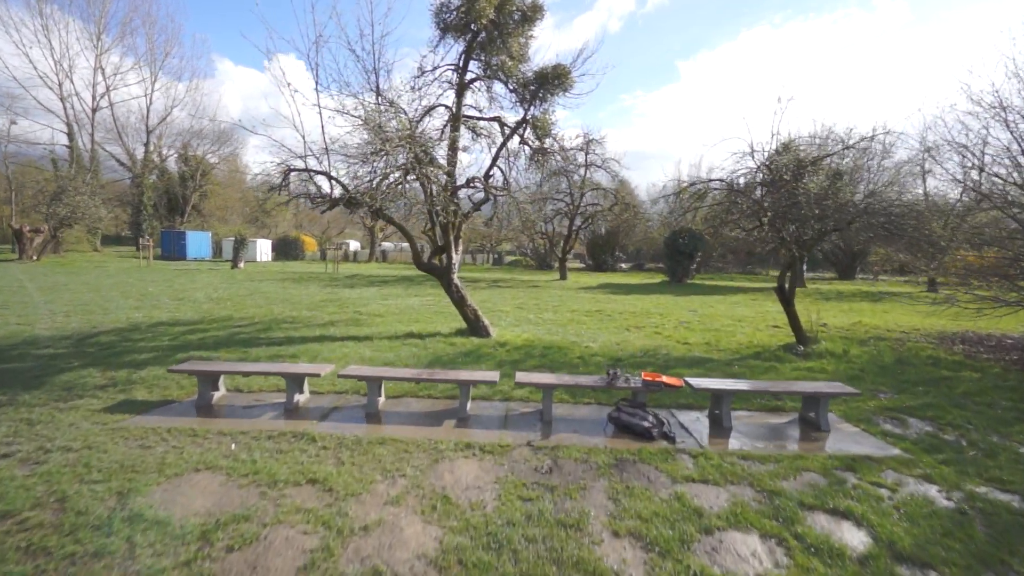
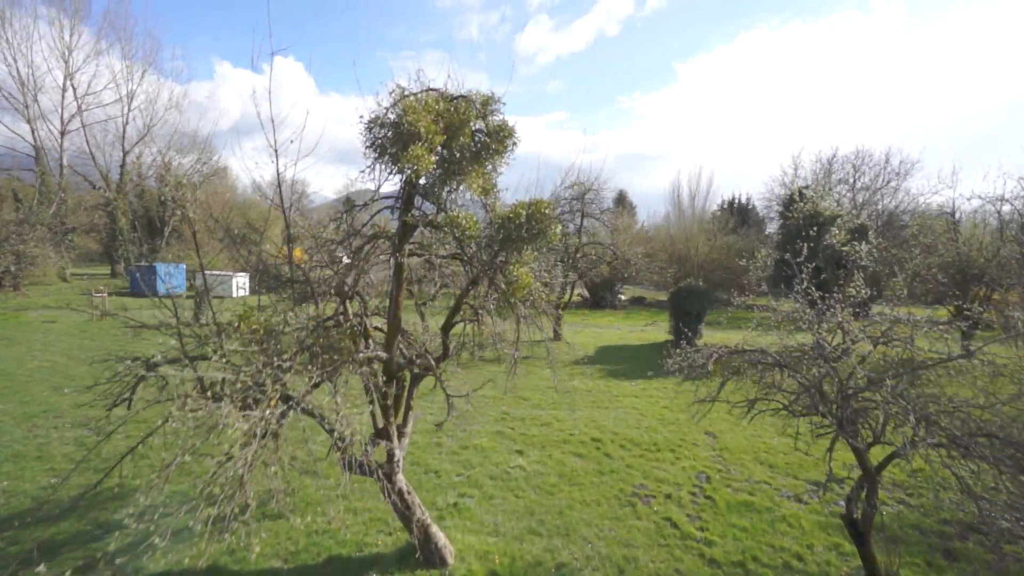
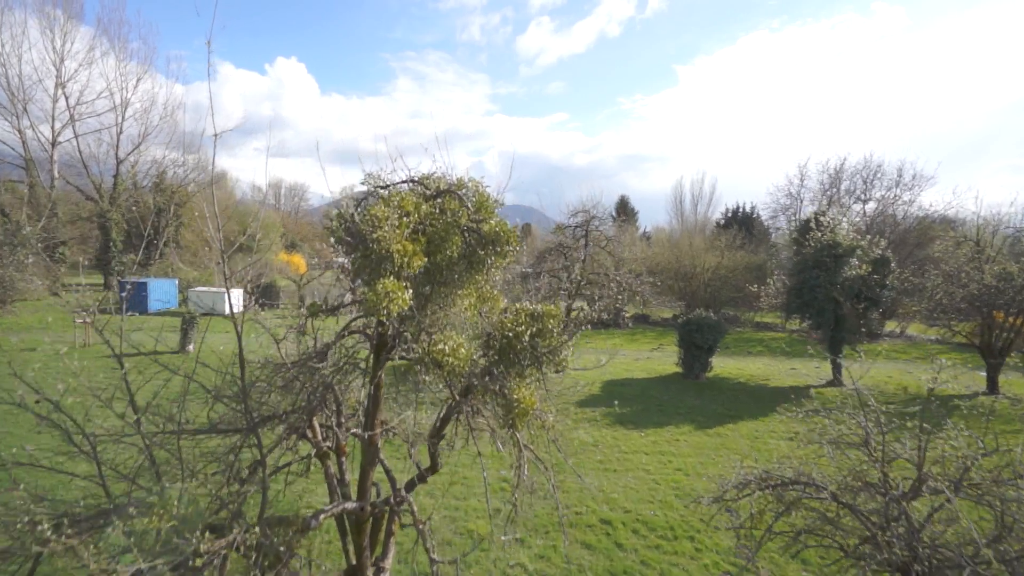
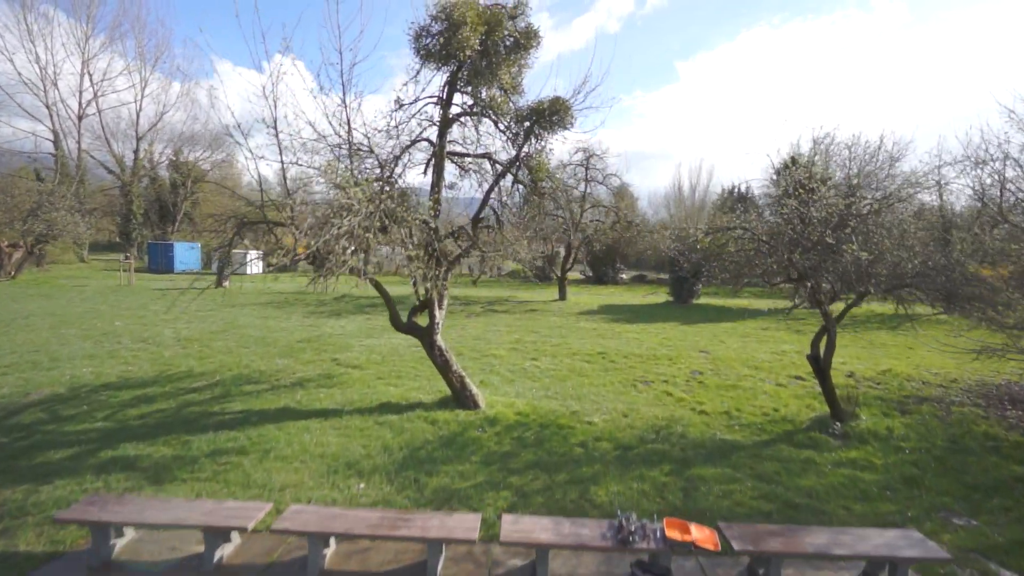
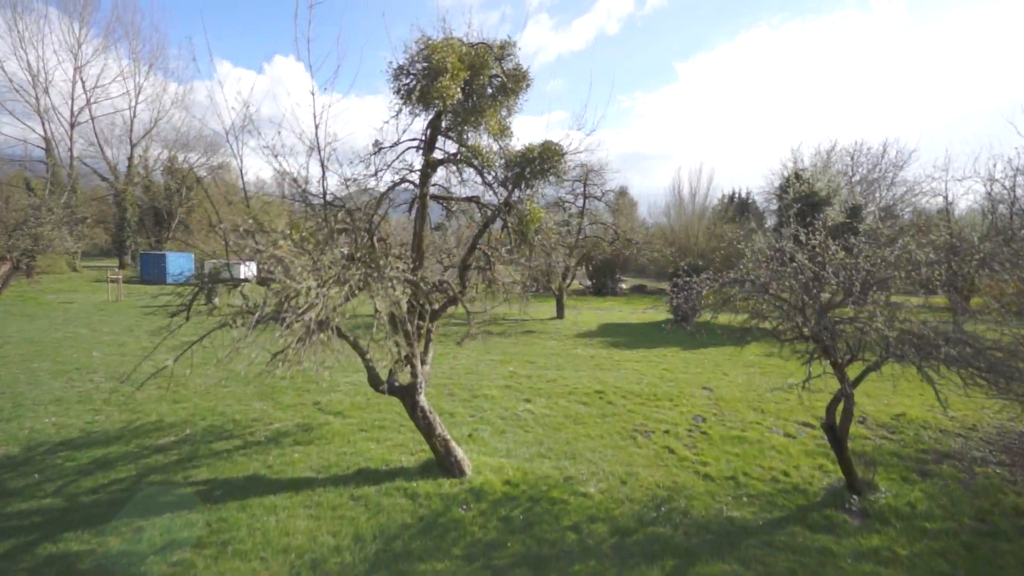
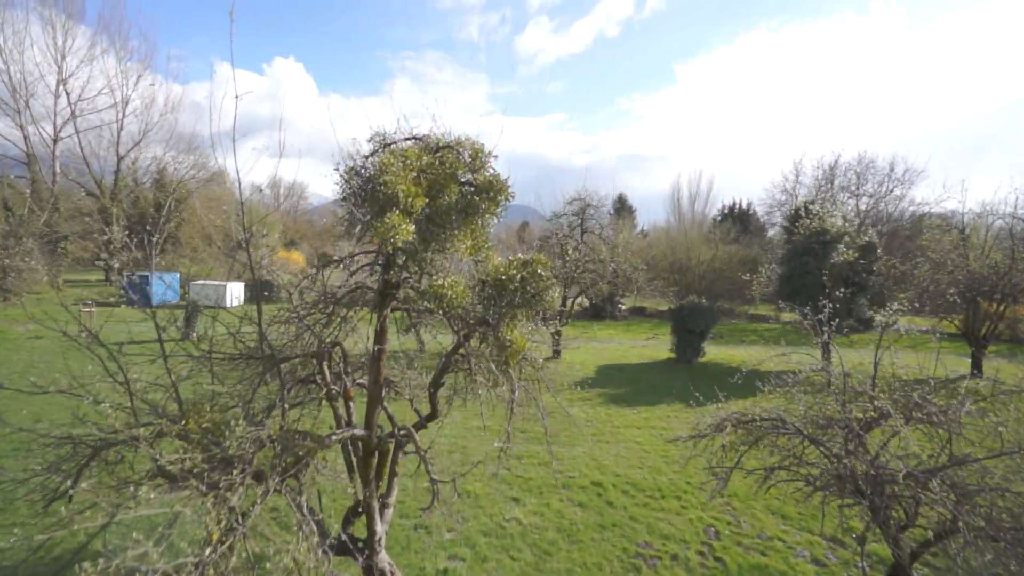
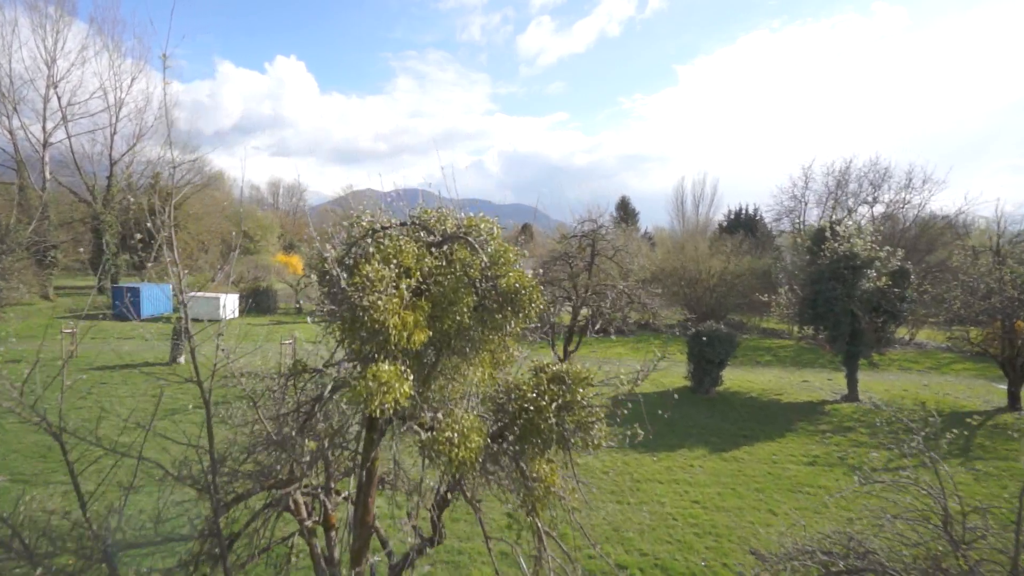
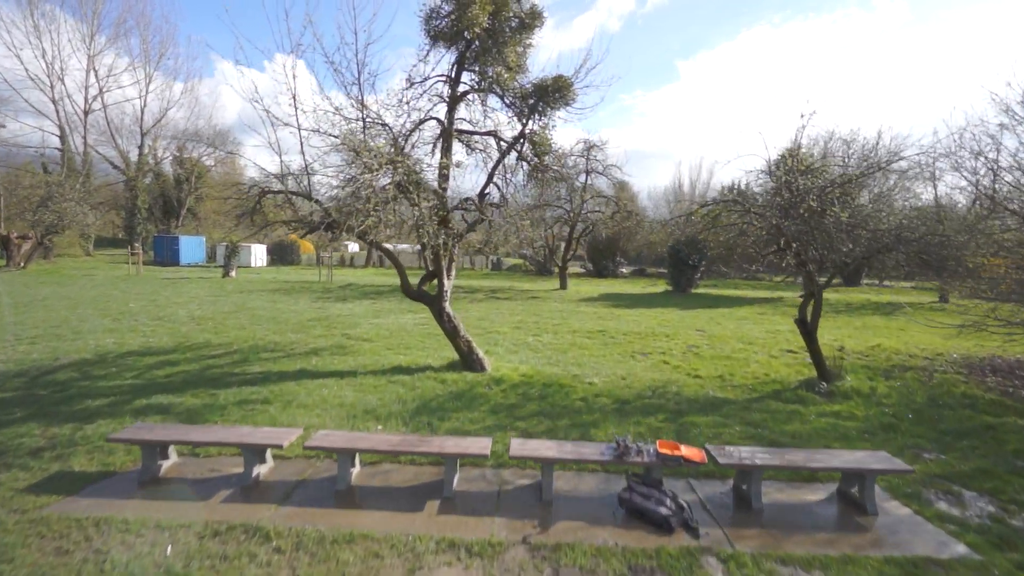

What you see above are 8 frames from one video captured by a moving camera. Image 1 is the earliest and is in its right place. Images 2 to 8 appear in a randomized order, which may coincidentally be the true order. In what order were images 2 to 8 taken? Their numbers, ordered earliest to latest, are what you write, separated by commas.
8, 4, 5, 2, 6, 3, 7
